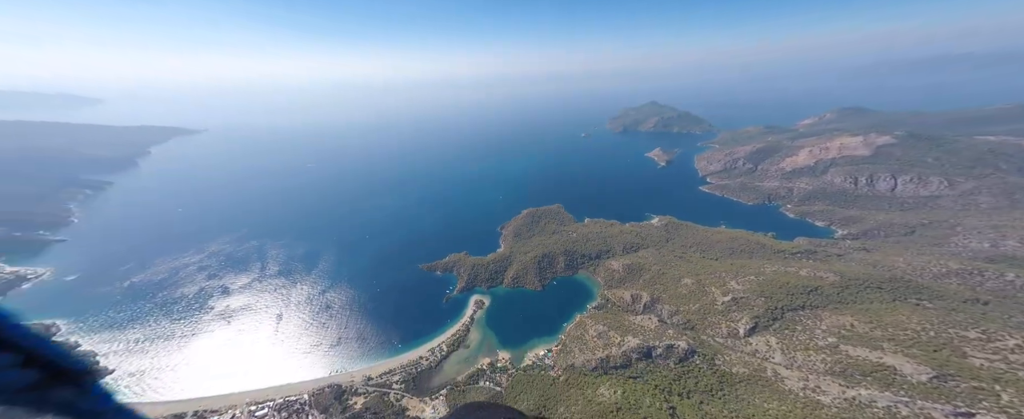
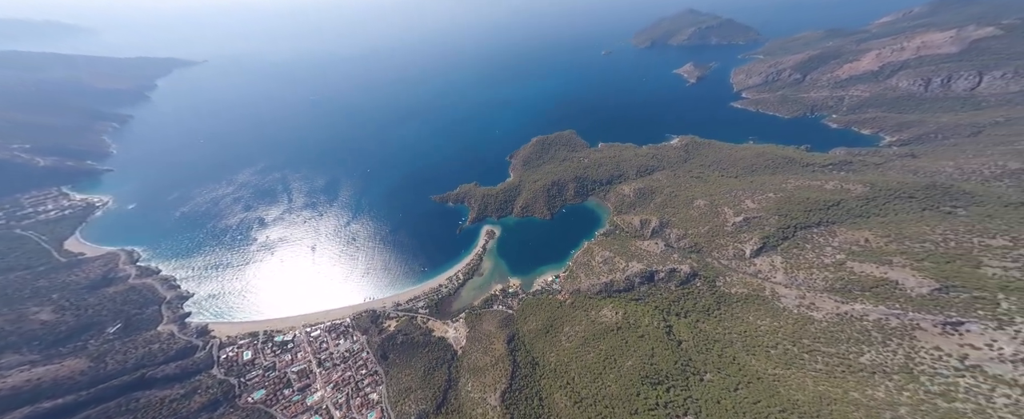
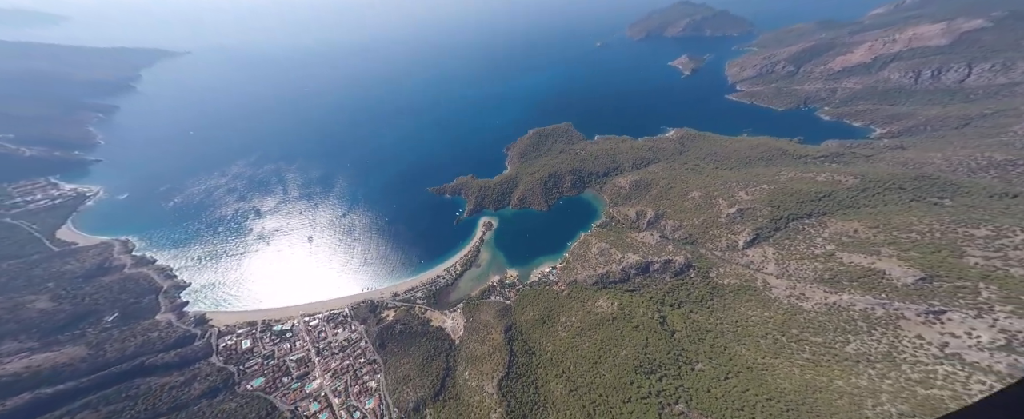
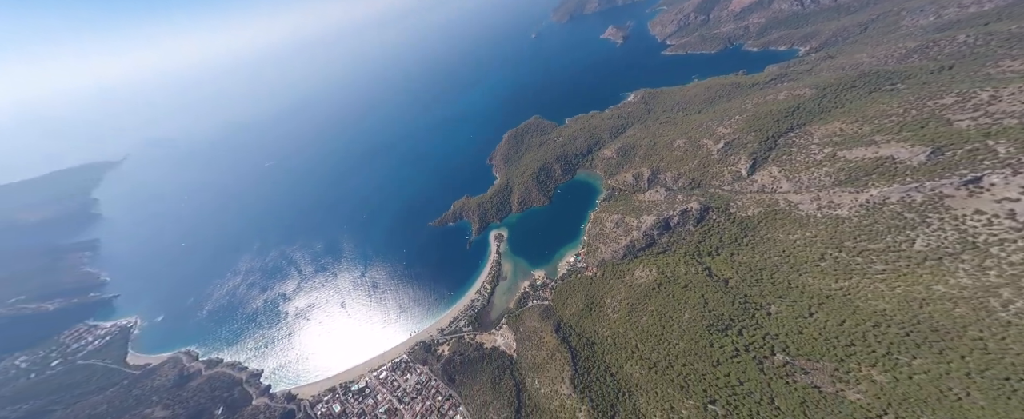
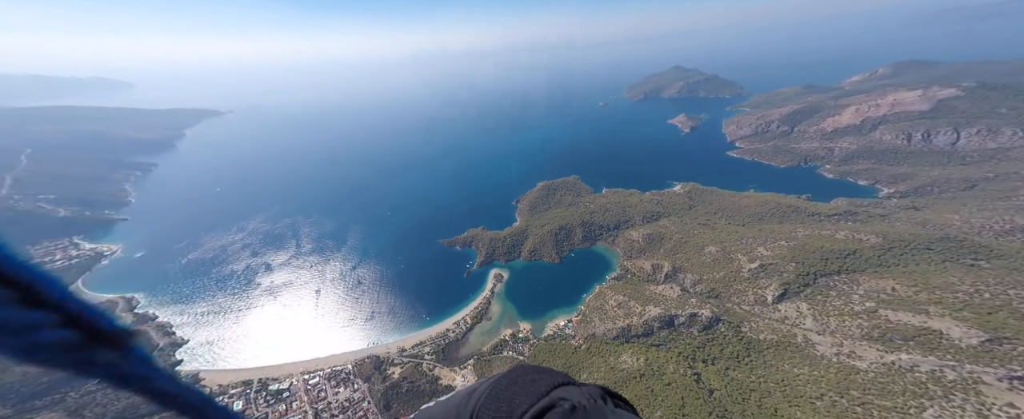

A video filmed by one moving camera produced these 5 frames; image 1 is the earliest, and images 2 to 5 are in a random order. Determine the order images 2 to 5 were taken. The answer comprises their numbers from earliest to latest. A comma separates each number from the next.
5, 4, 3, 2
